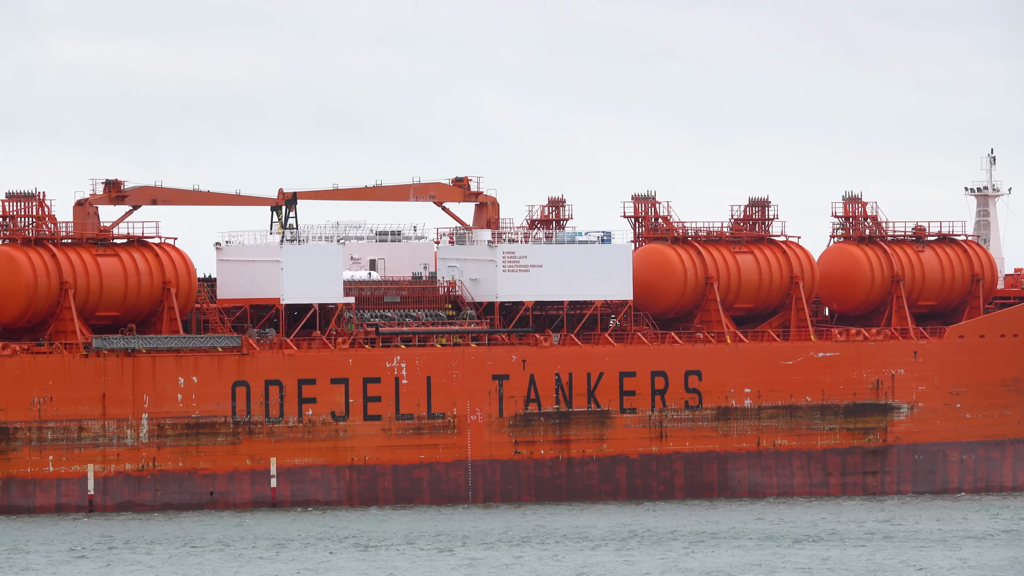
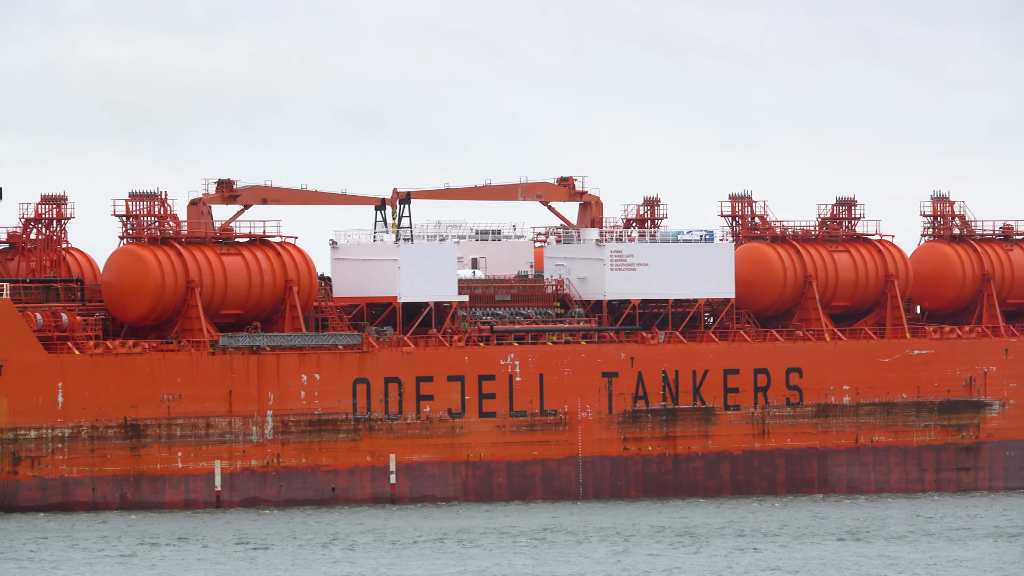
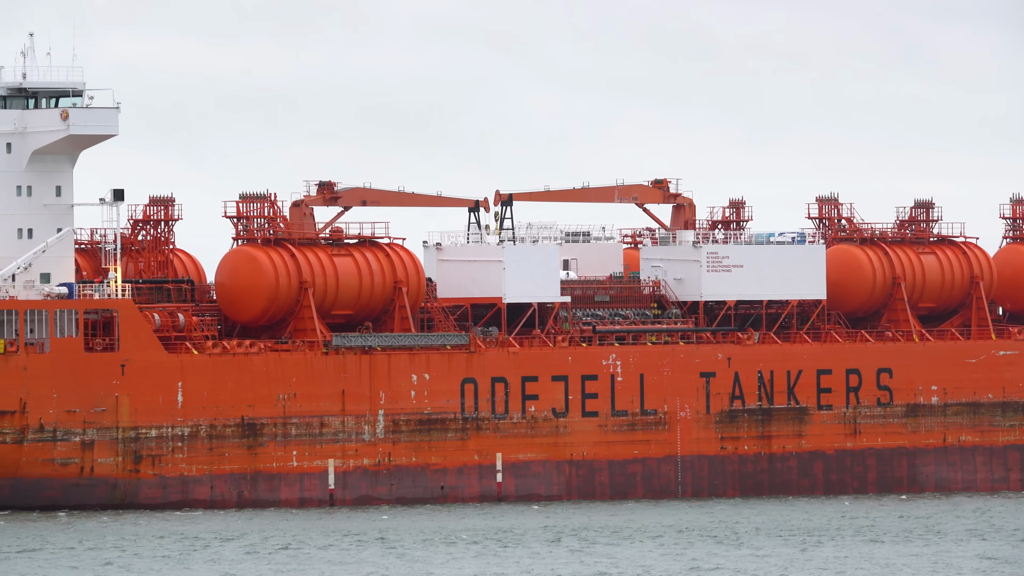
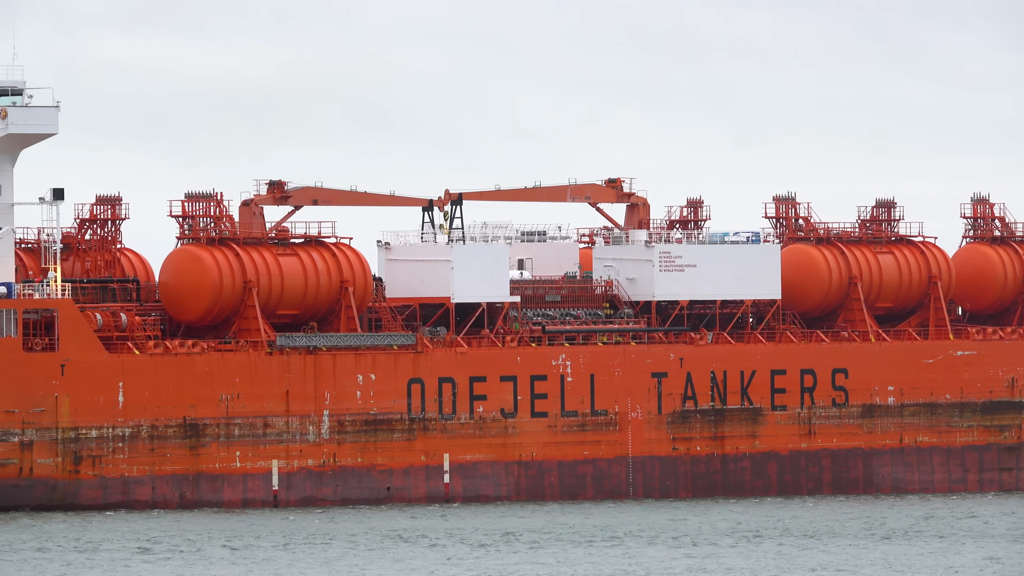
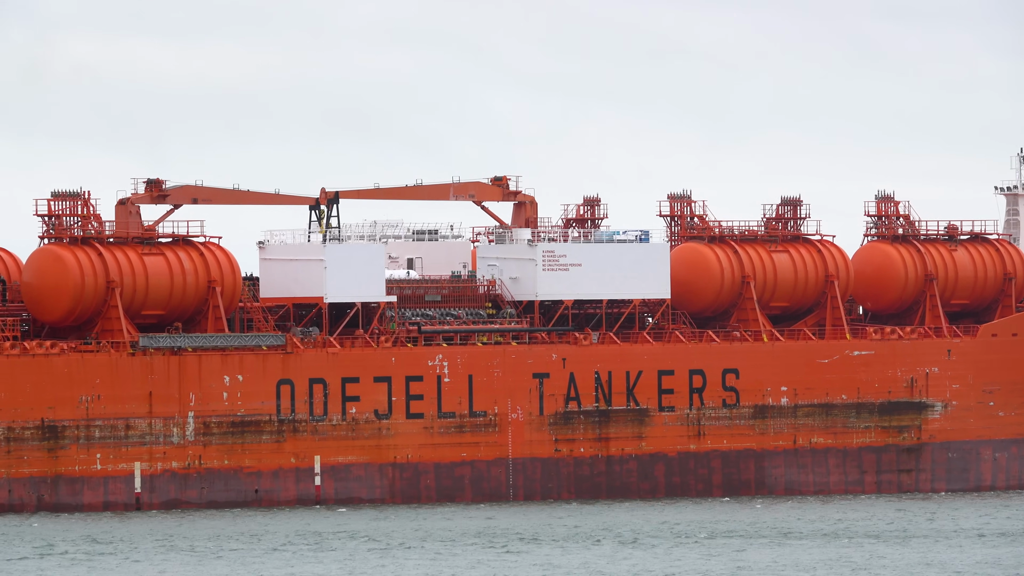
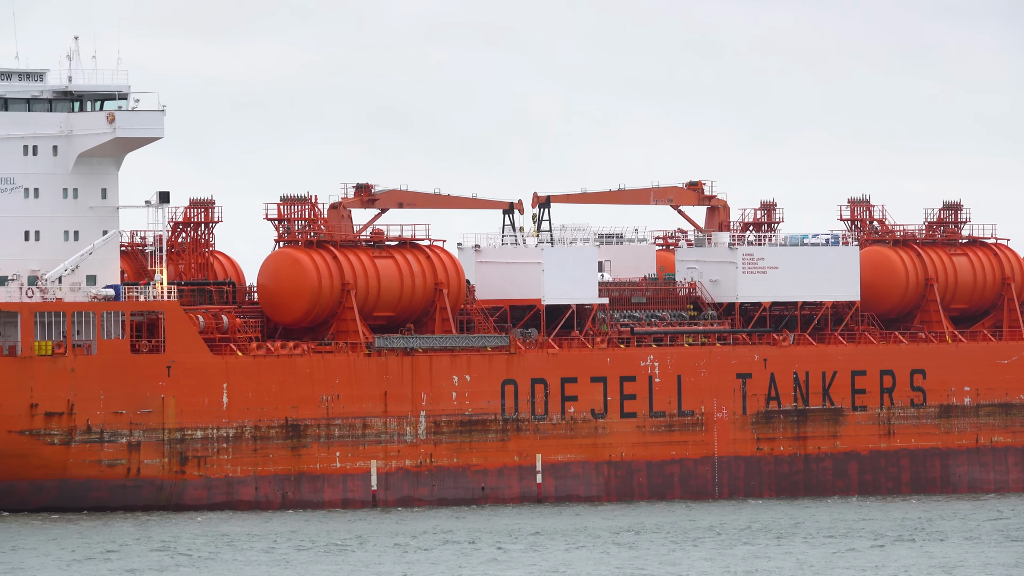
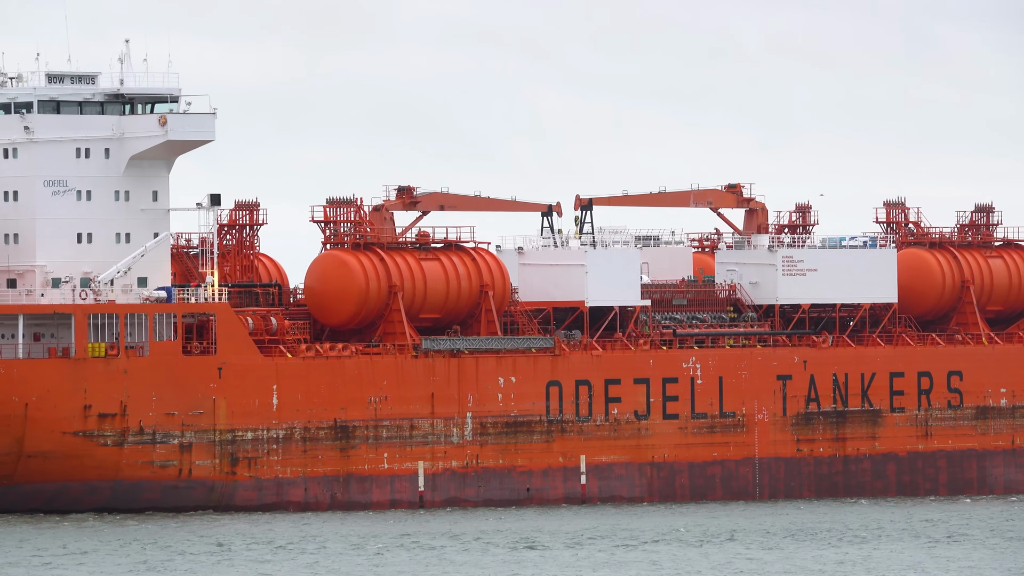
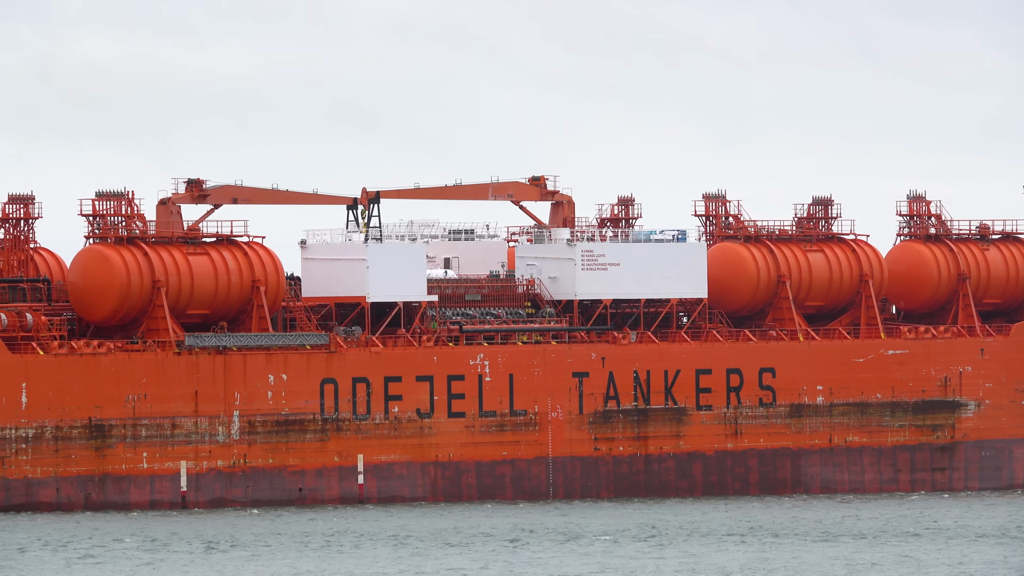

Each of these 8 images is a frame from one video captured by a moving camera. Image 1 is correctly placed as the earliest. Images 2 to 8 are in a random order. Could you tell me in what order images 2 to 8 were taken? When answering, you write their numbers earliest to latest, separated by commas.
5, 8, 2, 4, 3, 6, 7
